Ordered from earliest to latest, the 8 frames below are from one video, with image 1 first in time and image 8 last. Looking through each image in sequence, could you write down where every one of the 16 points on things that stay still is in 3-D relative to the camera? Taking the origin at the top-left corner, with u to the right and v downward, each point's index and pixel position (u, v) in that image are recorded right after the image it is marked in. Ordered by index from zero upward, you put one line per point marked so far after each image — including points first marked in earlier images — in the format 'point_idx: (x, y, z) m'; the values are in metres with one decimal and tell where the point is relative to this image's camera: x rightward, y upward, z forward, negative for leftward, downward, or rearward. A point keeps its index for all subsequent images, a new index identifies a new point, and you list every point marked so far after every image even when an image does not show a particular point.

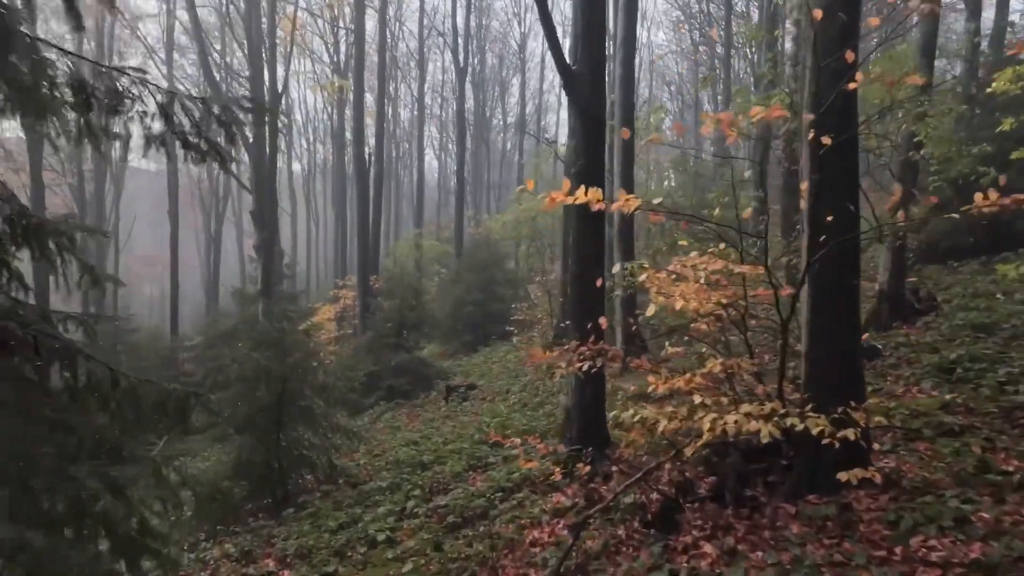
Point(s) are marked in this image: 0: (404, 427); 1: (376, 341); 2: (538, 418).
0: (-1.5, -2.0, +13.3) m
1: (-2.4, -1.0, +16.8) m
2: (+0.3, -1.4, +10.1) m
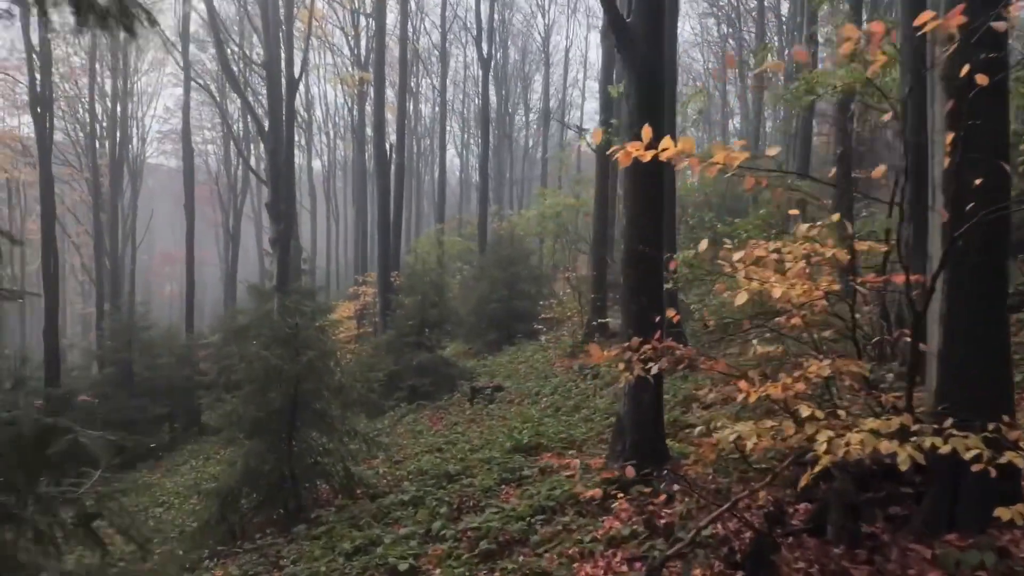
0: (-1.1, -1.9, +12.4) m
1: (-1.9, -0.9, +16.0) m
2: (+0.6, -1.3, +9.2) m
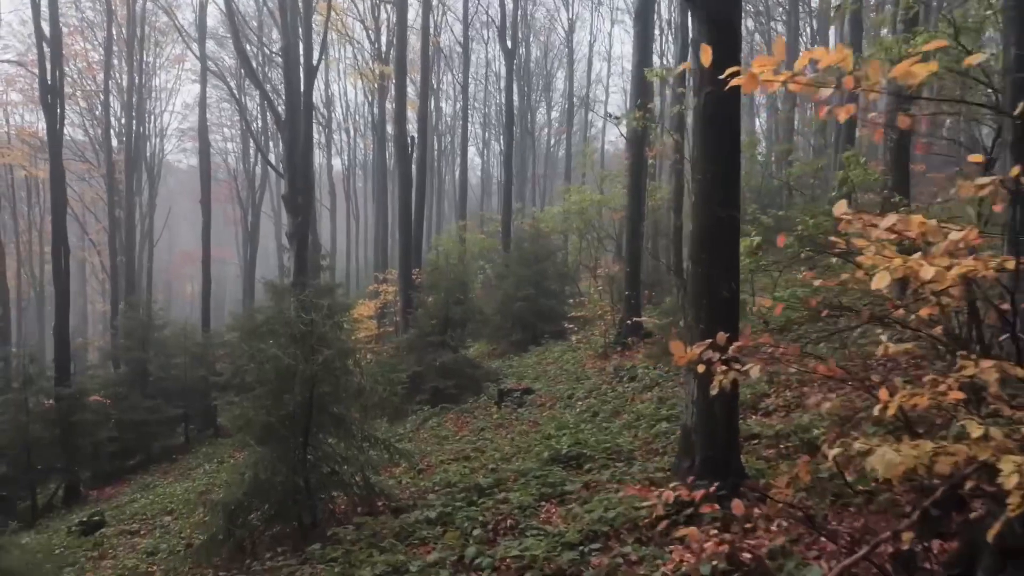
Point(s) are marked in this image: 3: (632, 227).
0: (-0.7, -1.8, +11.6) m
1: (-1.5, -0.8, +15.2) m
2: (+0.9, -1.3, +8.3) m
3: (+1.9, +1.0, +15.3) m
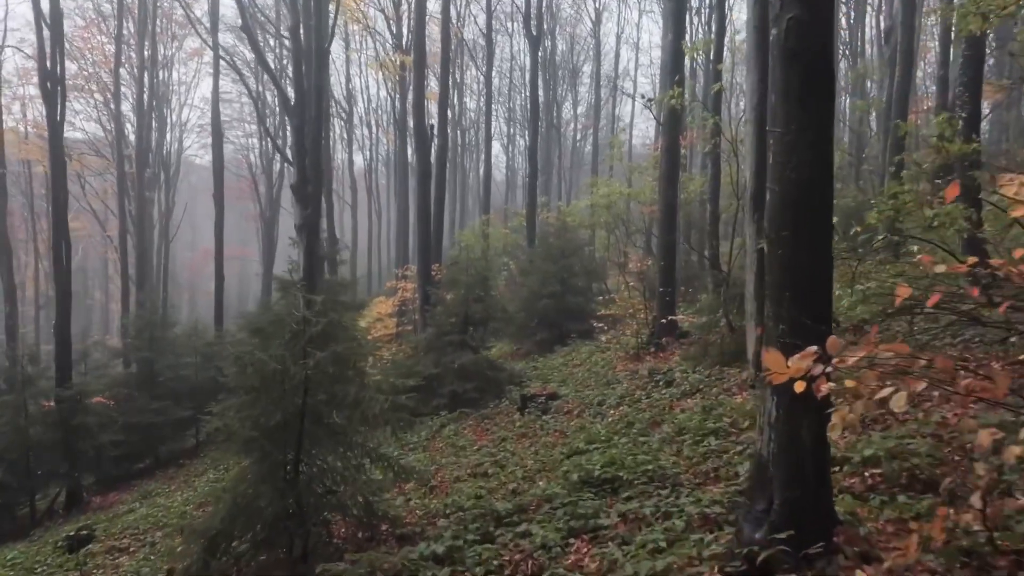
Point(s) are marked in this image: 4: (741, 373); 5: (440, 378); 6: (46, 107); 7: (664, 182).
0: (-0.5, -1.8, +10.5) m
1: (-1.1, -0.8, +14.1) m
2: (+1.1, -1.2, +7.2) m
3: (+2.3, +1.1, +14.1) m
4: (+2.5, -0.9, +10.2) m
5: (-1.1, -1.3, +14.0) m
6: (-8.2, +3.2, +16.5) m
7: (+2.3, +1.6, +14.1) m
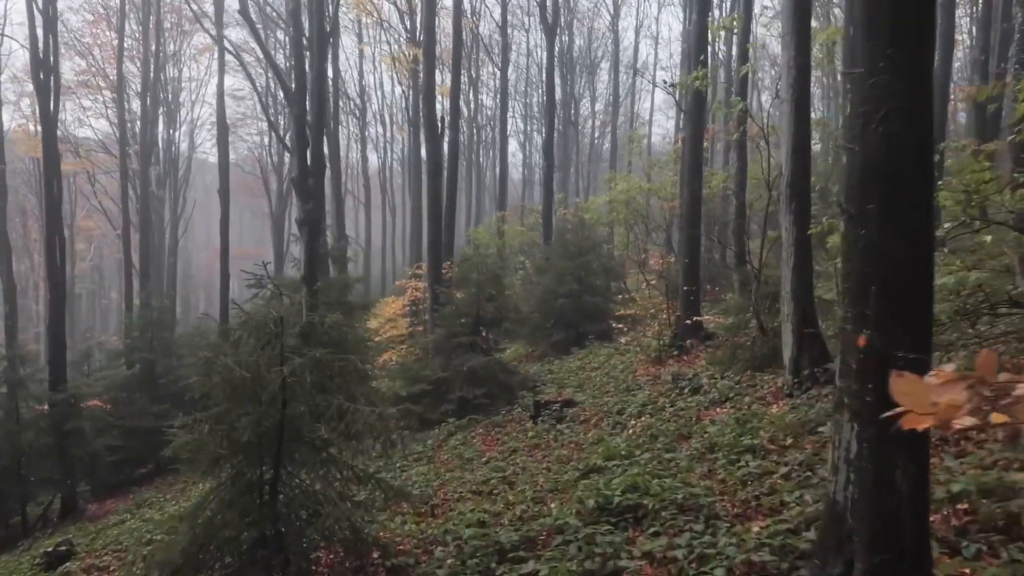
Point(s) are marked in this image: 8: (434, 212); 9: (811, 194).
0: (-0.4, -1.8, +9.6) m
1: (-0.9, -0.8, +13.2) m
2: (+1.2, -1.2, +6.3) m
3: (+2.5, +1.1, +13.2) m
4: (+2.6, -0.9, +9.2) m
5: (-0.9, -1.3, +13.2) m
6: (-7.9, +3.2, +15.7) m
7: (+2.5, +1.6, +13.1) m
8: (-1.6, +1.6, +19.3) m
9: (+2.7, +0.8, +8.6) m
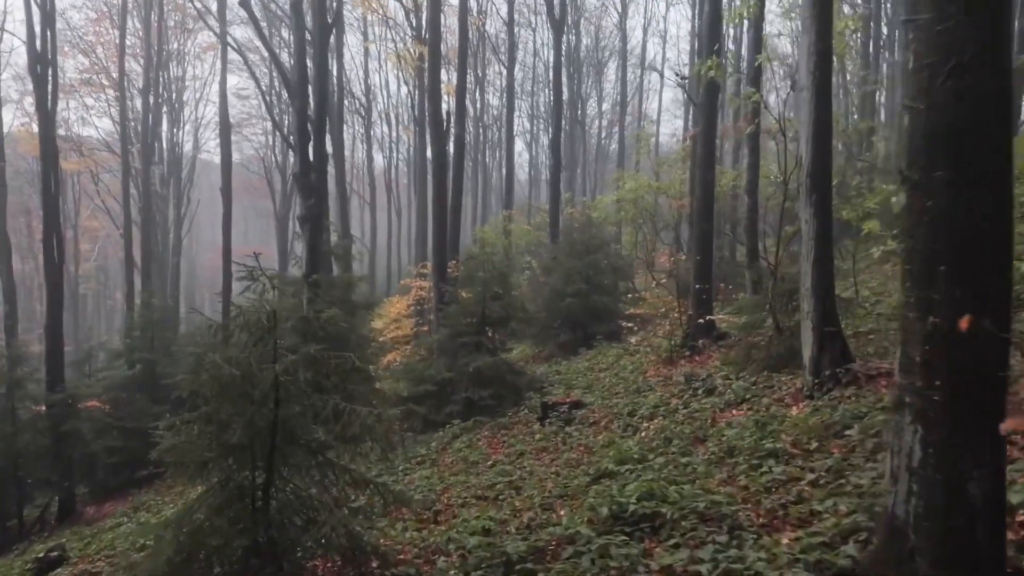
0: (-0.3, -1.7, +9.2) m
1: (-0.8, -0.7, +12.9) m
2: (+1.2, -1.2, +5.9) m
3: (+2.6, +1.2, +12.8) m
4: (+2.7, -0.9, +8.9) m
5: (-0.8, -1.3, +12.8) m
6: (-7.8, +3.2, +15.4) m
7: (+2.6, +1.6, +12.7) m
8: (-1.5, +1.6, +18.9) m
9: (+2.8, +0.9, +8.2) m
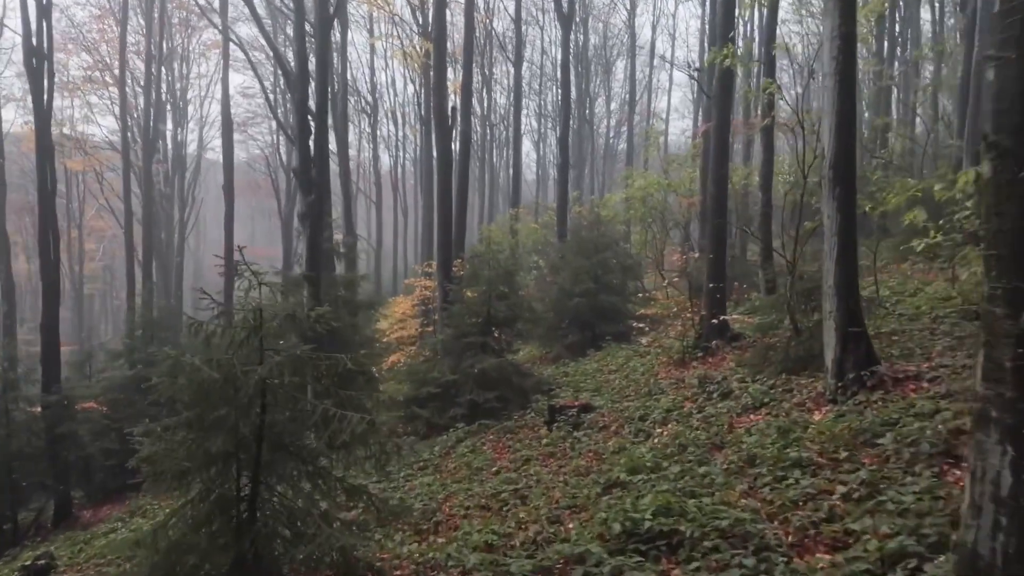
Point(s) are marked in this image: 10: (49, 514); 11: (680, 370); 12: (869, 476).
0: (-0.2, -1.7, +8.8) m
1: (-0.7, -0.7, +12.5) m
2: (+1.2, -1.2, +5.4) m
3: (+2.7, +1.2, +12.4) m
4: (+2.7, -0.9, +8.4) m
5: (-0.7, -1.3, +12.4) m
6: (-7.7, +3.2, +15.1) m
7: (+2.7, +1.6, +12.3) m
8: (-1.3, +1.6, +18.5) m
9: (+2.8, +0.9, +7.7) m
10: (-7.9, -3.9, +16.1) m
11: (+2.1, -1.0, +11.8) m
12: (+1.9, -1.0, +4.9) m
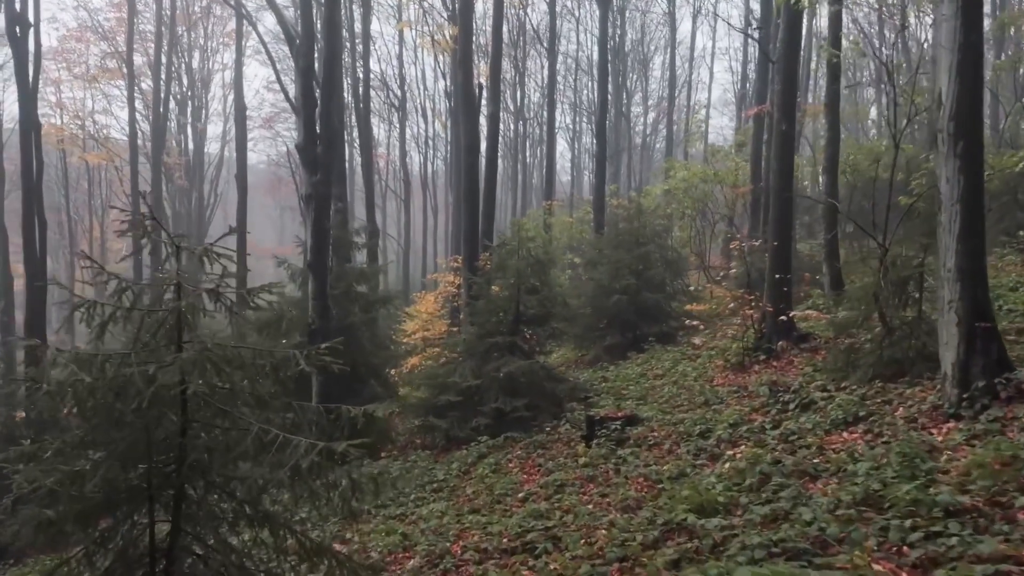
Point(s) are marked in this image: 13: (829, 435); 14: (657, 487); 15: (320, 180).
0: (0.0, -1.6, +7.2) m
1: (-0.4, -0.6, +10.8) m
2: (+1.3, -1.0, +3.8) m
3: (+3.0, +1.3, +10.6) m
4: (+2.9, -0.8, +6.7) m
5: (-0.3, -1.2, +10.8) m
6: (-7.2, +3.3, +13.7) m
7: (+3.0, +1.7, +10.6) m
8: (-0.8, +1.7, +16.9) m
9: (+3.0, +1.0, +6.0) m
10: (-7.4, -3.8, +14.7) m
11: (+2.5, -0.9, +10.1) m
12: (+2.0, -0.9, +3.2) m
13: (+2.2, -1.0, +6.4) m
14: (+0.9, -1.3, +6.1) m
15: (-2.4, +1.4, +11.6) m
